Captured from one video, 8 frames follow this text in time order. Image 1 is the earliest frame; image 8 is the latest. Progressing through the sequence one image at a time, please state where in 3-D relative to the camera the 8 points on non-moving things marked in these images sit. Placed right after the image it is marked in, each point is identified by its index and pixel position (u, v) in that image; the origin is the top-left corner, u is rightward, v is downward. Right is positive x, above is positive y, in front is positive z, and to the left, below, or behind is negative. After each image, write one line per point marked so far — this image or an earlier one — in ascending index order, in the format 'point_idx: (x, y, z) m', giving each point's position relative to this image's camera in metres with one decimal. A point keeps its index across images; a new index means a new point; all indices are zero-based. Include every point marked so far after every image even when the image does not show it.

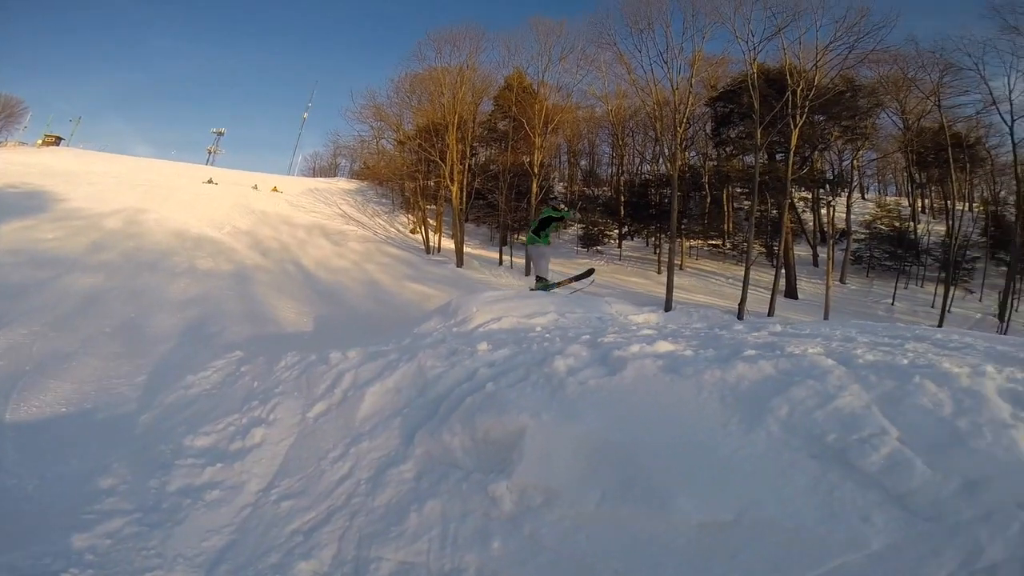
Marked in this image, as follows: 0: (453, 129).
0: (-2.5, +6.4, +18.2) m
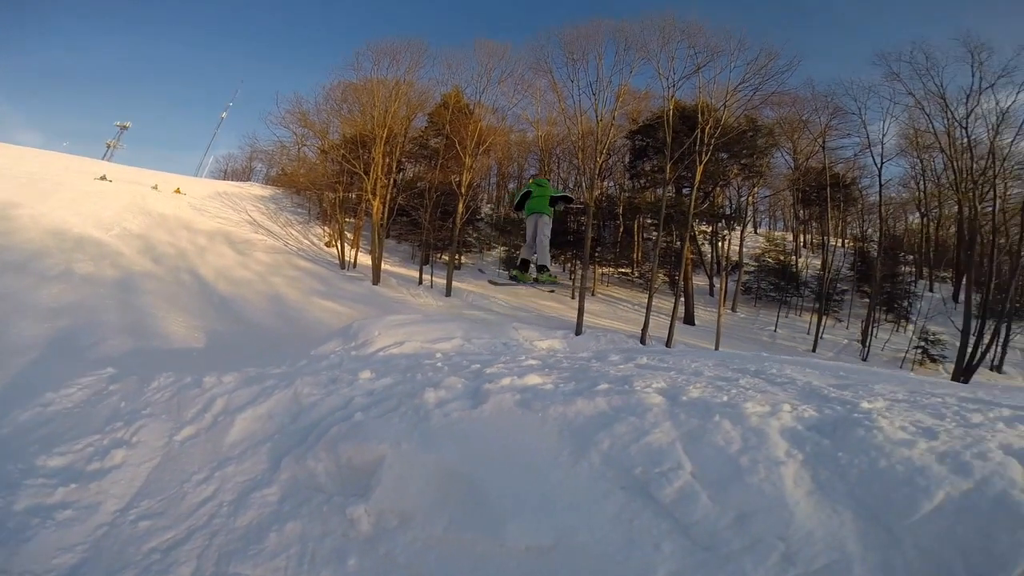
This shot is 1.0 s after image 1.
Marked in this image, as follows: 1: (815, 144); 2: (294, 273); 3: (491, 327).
0: (-5.4, +5.9, +18.1) m
1: (+11.8, +5.8, +17.7) m
2: (-7.8, +0.5, +15.7) m
3: (-0.6, -1.0, +11.5) m
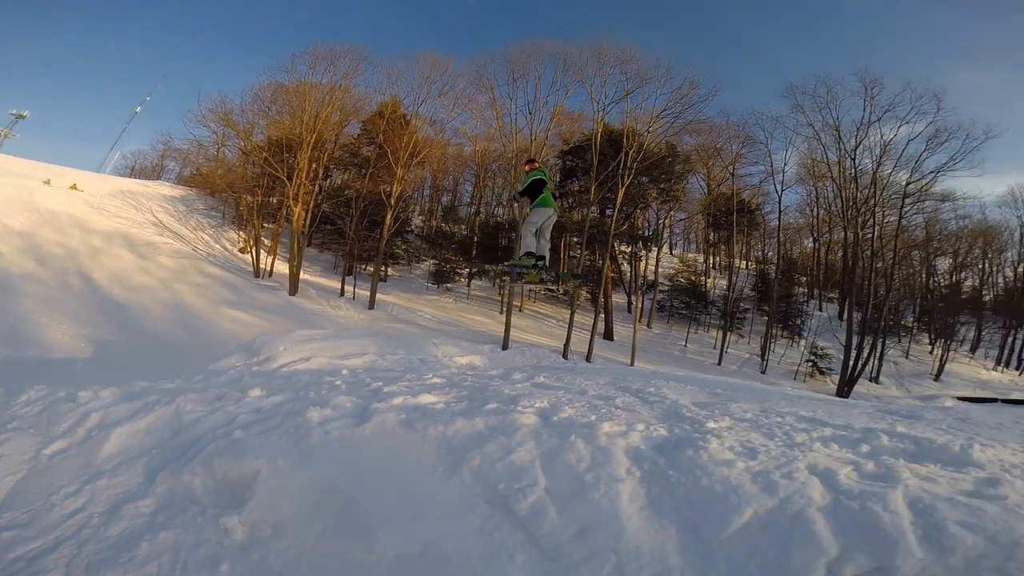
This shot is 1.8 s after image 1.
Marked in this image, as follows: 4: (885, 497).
0: (-8.1, +5.5, +17.7) m
1: (+9.1, +5.0, +19.1) m
2: (-10.4, +0.3, +14.9) m
3: (-2.7, -1.4, +11.5) m
4: (+3.4, -2.1, +4.3) m
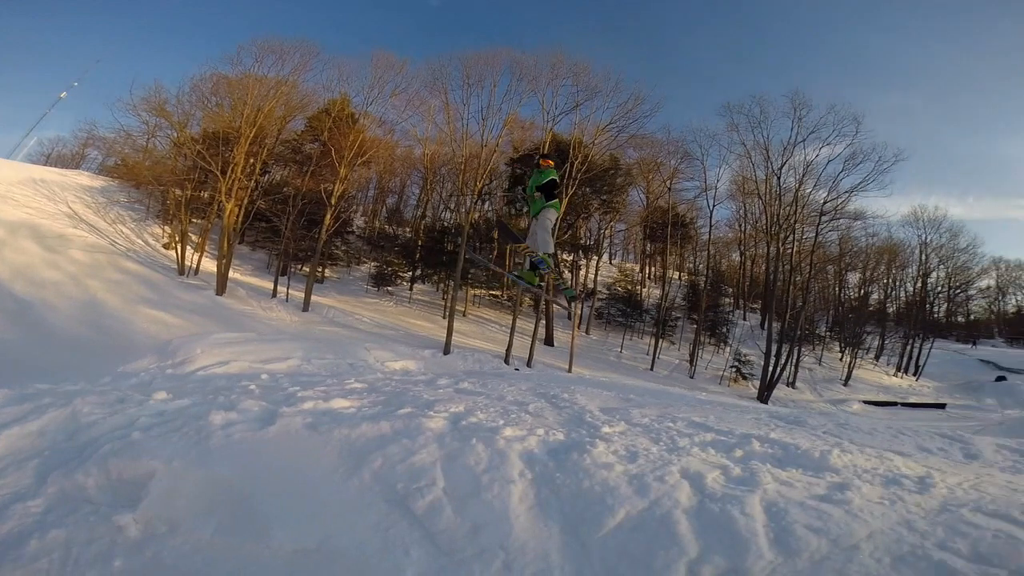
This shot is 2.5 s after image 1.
0: (-10.1, +5.6, +17.0) m
1: (+6.8, +4.6, +20.0) m
2: (-12.3, +0.4, +14.0) m
3: (-4.4, -1.4, +11.3) m
4: (+2.4, -2.3, +4.7) m
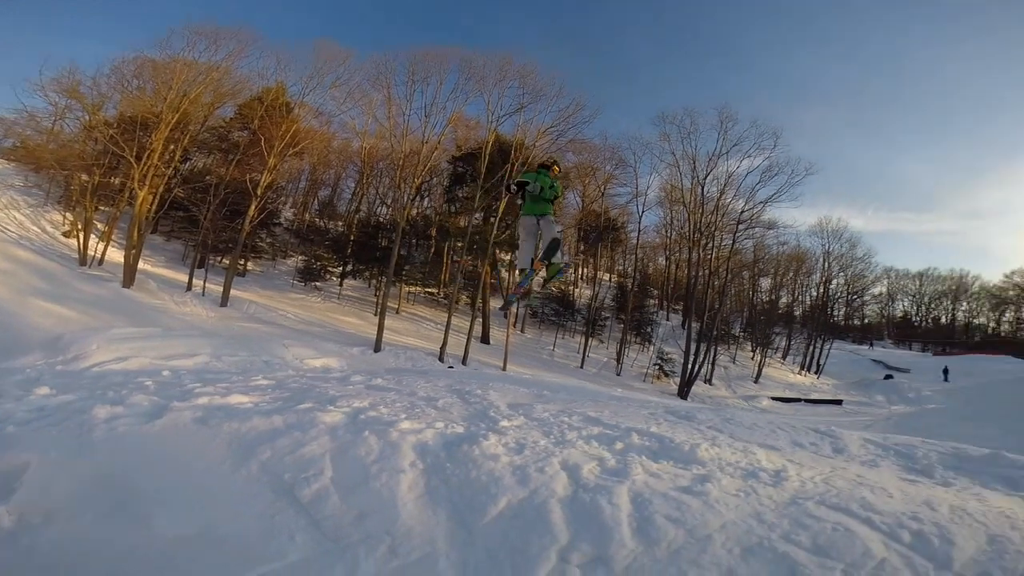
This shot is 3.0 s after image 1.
0: (-12.4, +5.8, +16.1) m
1: (+4.1, +4.5, +20.7) m
2: (-14.3, +0.7, +12.8) m
3: (-6.3, -1.3, +10.9) m
4: (+1.1, -2.3, +5.0) m
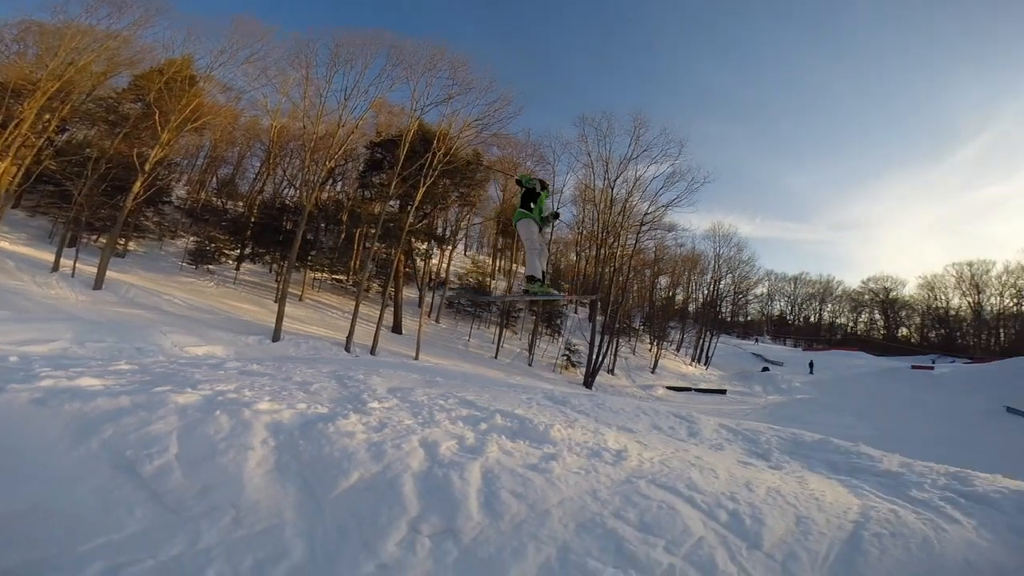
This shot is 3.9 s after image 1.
0: (-15.2, +6.5, +14.4) m
1: (+0.5, +4.8, +21.2) m
2: (-16.8, +1.3, +11.0) m
3: (-8.6, -0.9, +10.2) m
4: (-0.5, -2.1, +5.3) m
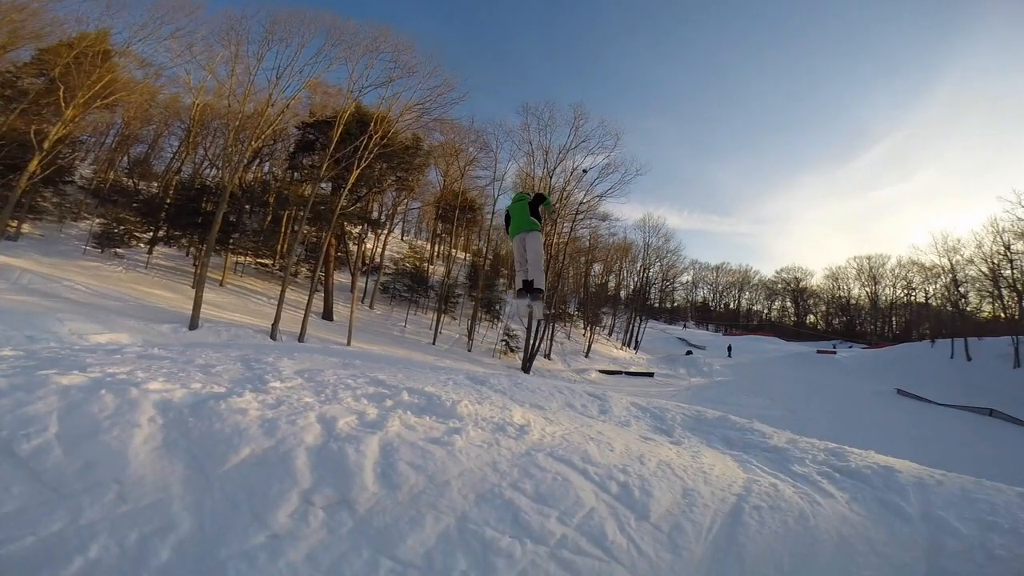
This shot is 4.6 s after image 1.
0: (-17.1, +7.1, +13.0) m
1: (-2.1, +5.5, +21.3) m
2: (-18.5, +1.9, +9.6) m
3: (-10.3, -0.4, +9.6) m
4: (-1.8, -1.9, +5.5) m
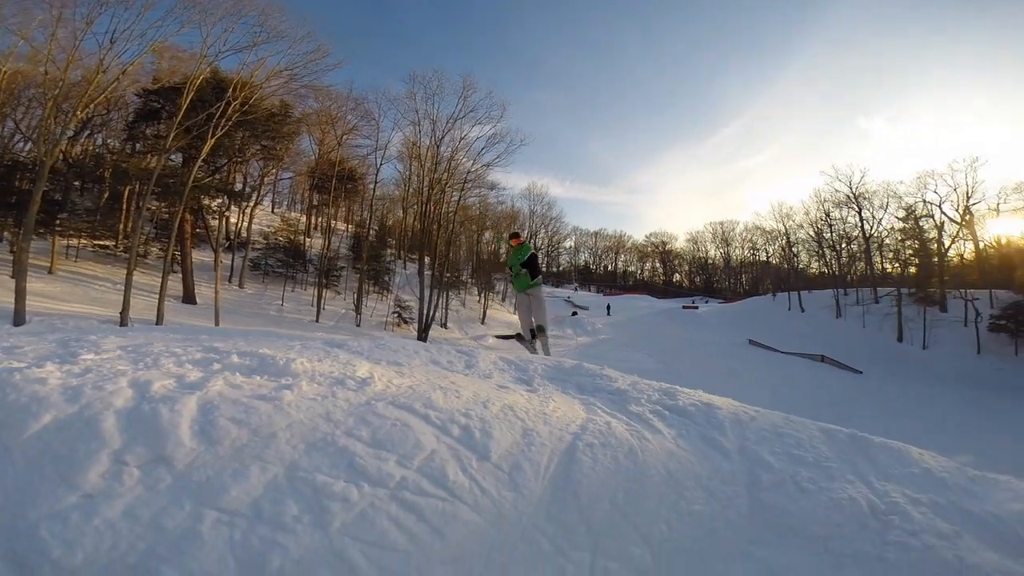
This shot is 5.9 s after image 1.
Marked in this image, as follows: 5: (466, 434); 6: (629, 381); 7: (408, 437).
0: (-20.7, +7.4, +10.4) m
1: (-6.9, +6.8, +20.8) m
2: (-21.4, +1.9, +7.2) m
3: (-13.2, -0.1, +8.5) m
4: (-4.2, -1.5, +5.8) m
5: (-0.9, -2.2, +7.1) m
6: (+3.0, -2.3, +11.1) m
7: (-1.6, -2.1, +6.5) m
